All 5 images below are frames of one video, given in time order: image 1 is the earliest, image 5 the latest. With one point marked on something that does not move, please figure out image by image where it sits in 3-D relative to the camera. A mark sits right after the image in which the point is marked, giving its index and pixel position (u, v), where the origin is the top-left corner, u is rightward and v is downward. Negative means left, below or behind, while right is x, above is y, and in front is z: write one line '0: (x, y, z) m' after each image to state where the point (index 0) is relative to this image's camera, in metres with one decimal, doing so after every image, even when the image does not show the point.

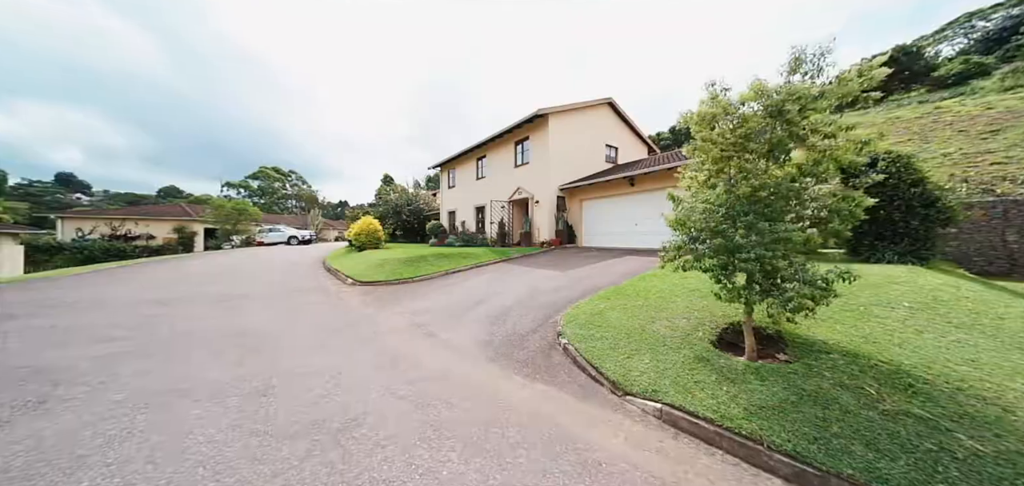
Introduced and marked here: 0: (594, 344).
0: (+1.1, -1.4, +3.8) m
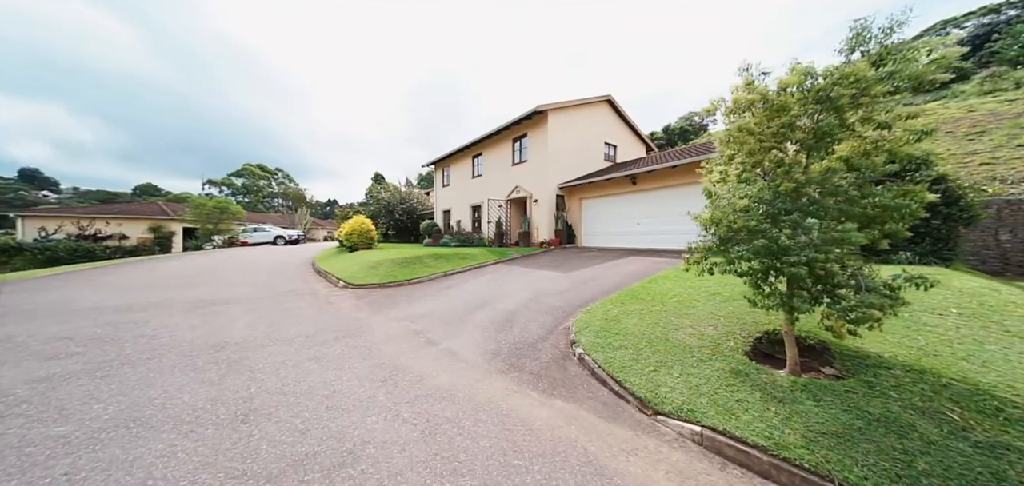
0: (+1.3, -1.4, +3.5) m
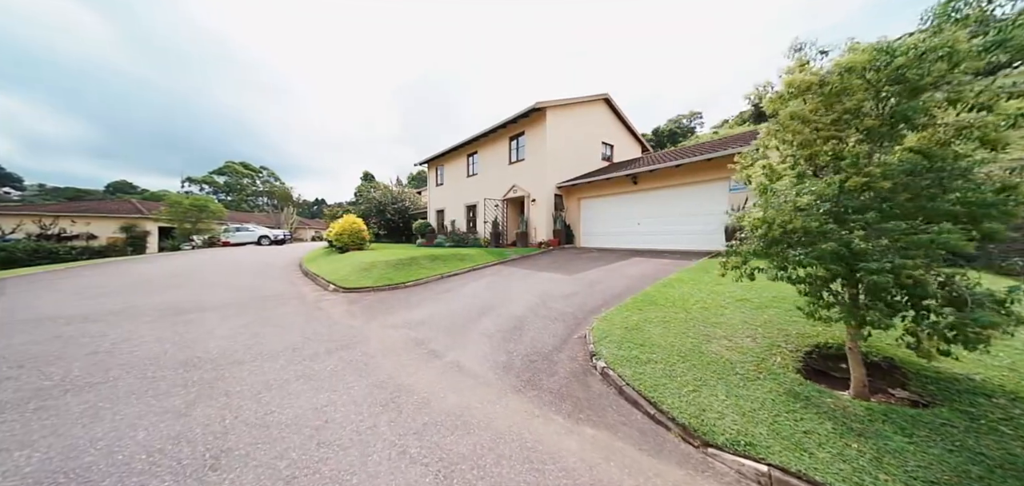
0: (+1.5, -1.4, +3.1) m
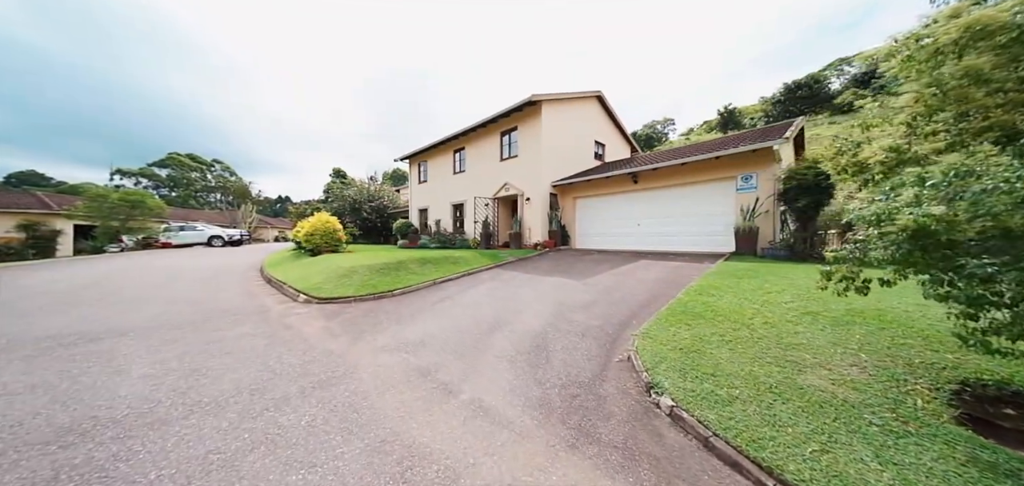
0: (+1.9, -1.5, +2.4) m
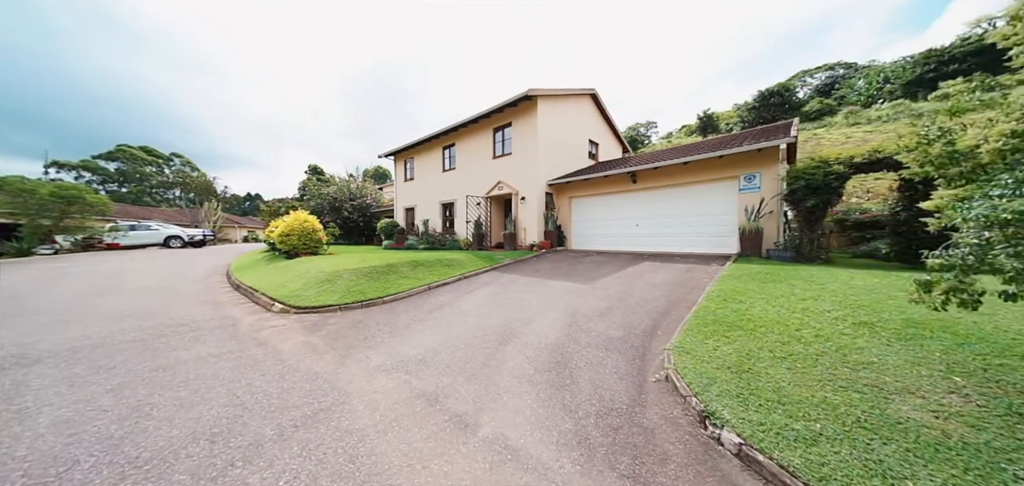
0: (+2.2, -1.5, +2.0) m
